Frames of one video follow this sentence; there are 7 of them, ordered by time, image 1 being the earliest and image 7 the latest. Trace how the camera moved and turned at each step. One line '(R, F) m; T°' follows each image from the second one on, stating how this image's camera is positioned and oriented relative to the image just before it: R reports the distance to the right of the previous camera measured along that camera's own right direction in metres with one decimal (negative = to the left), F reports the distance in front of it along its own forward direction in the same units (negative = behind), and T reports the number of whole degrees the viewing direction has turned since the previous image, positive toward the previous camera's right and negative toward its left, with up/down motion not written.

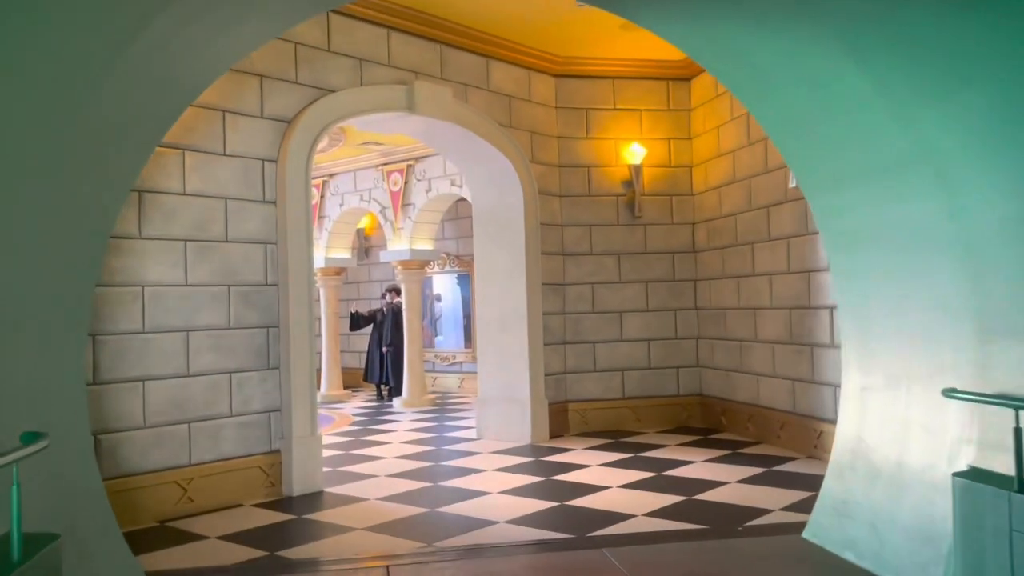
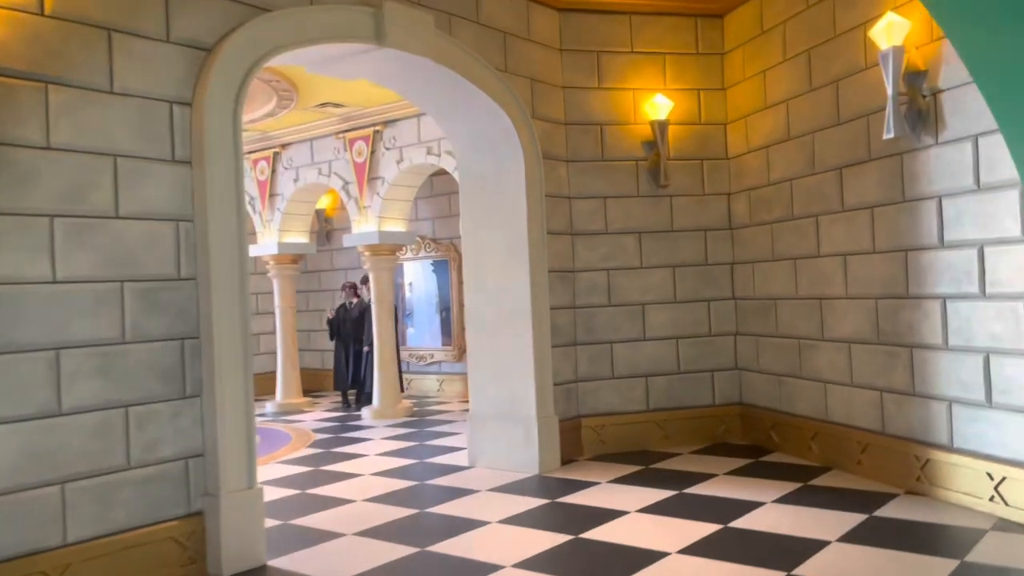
(-0.2, +1.3) m; +2°
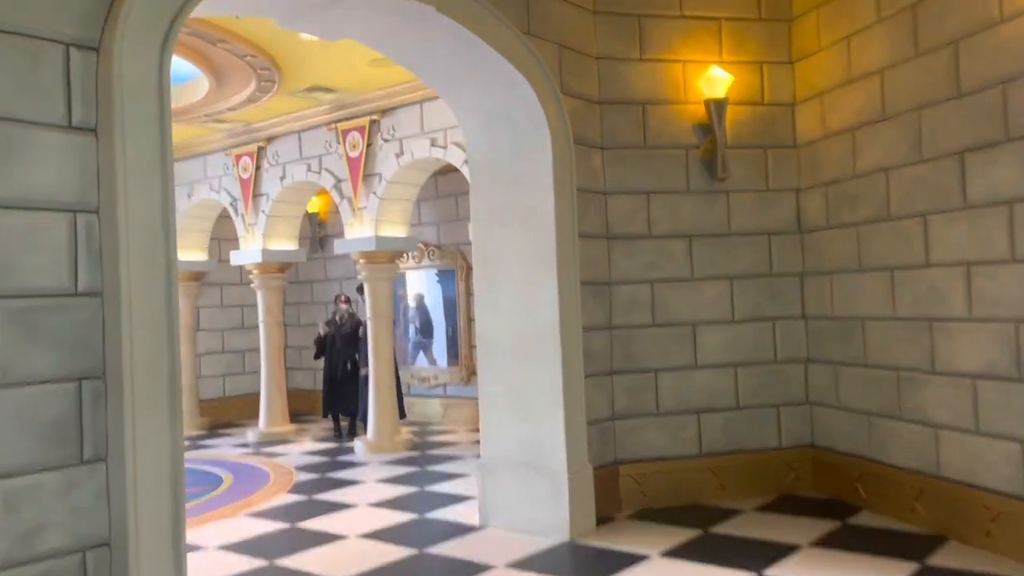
(-0.1, +1.0) m; 0°
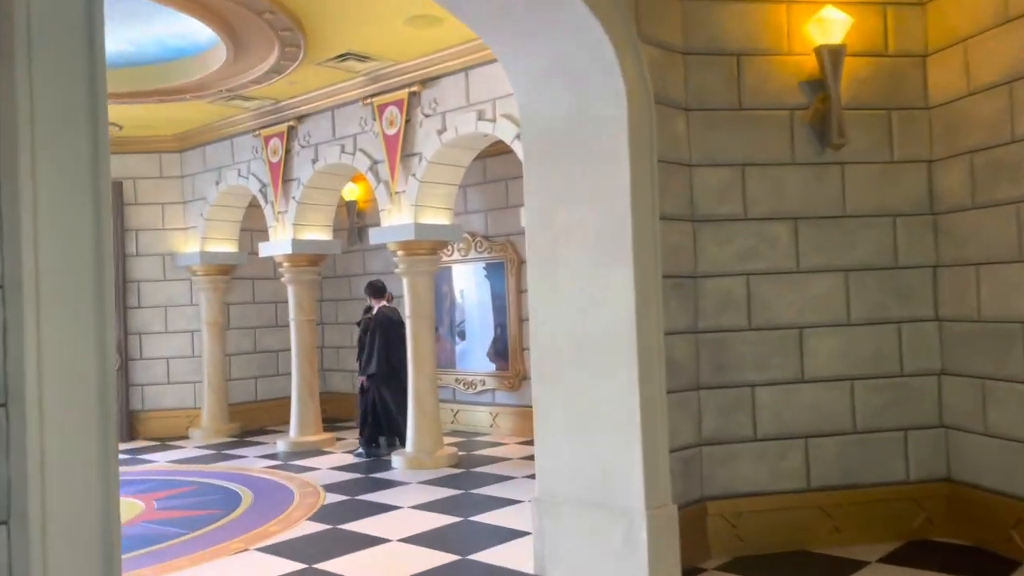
(-0.1, +0.8) m; -3°
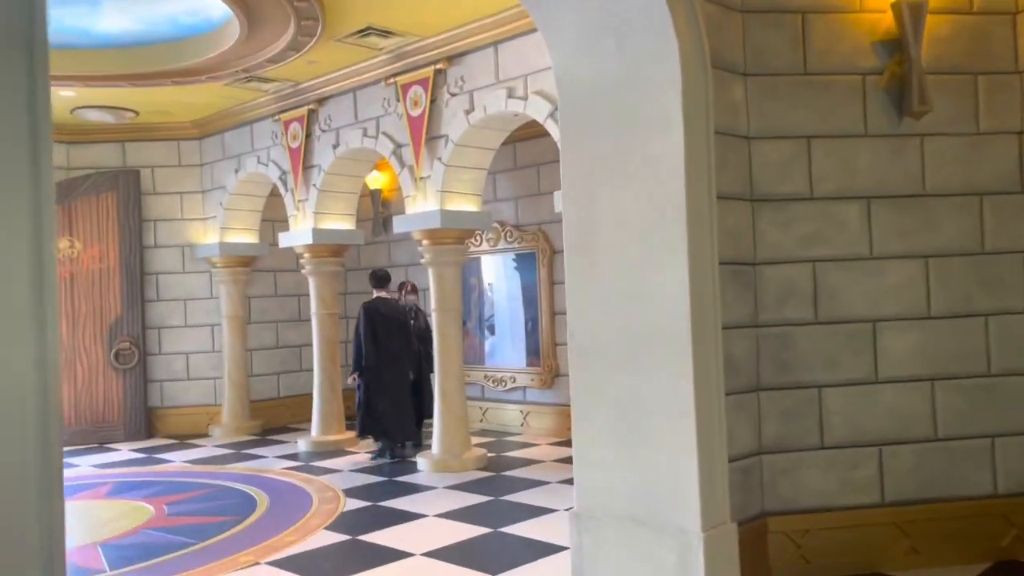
(0.0, +0.4) m; -2°
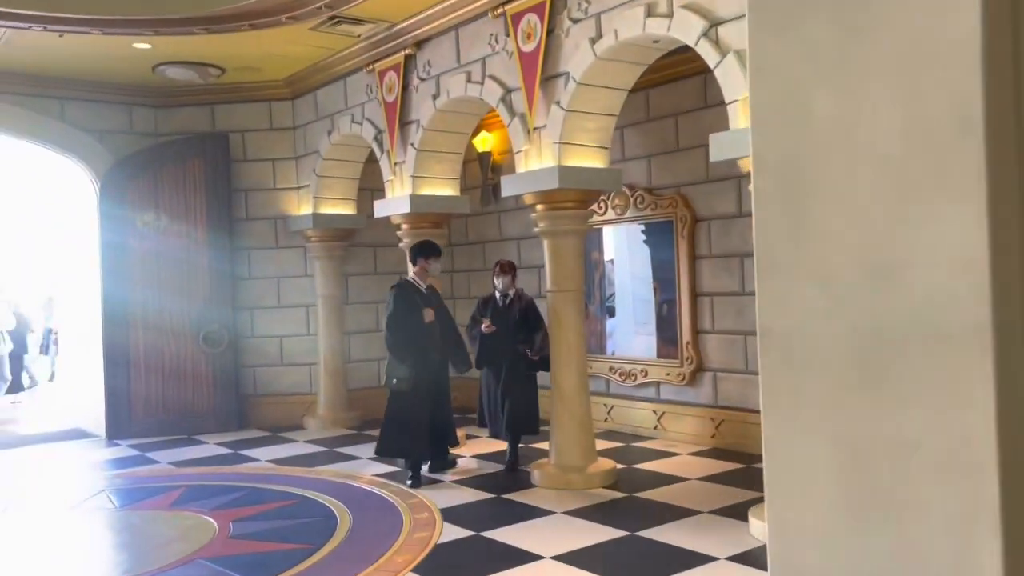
(-0.1, +1.0) m; -8°
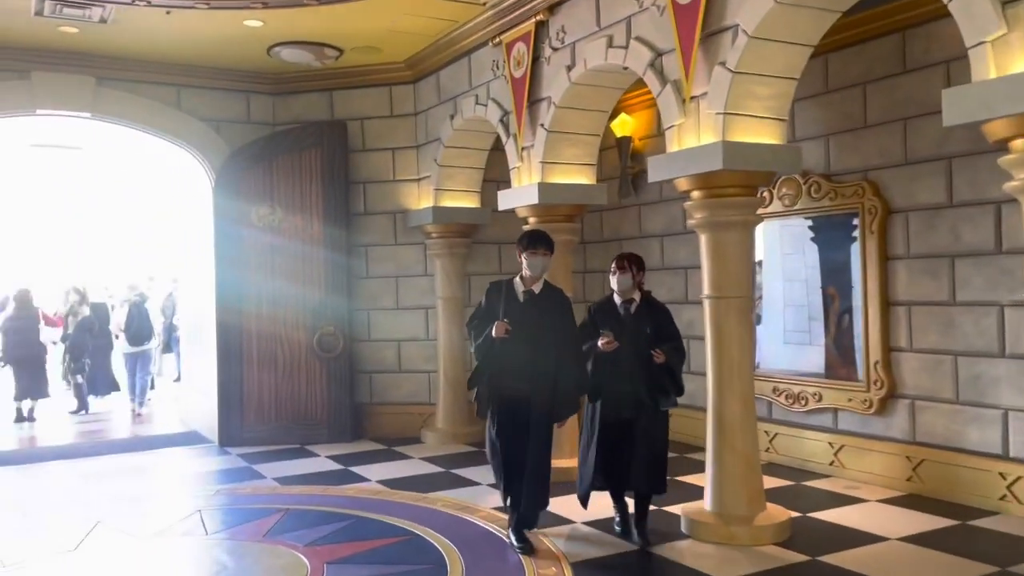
(-0.1, +0.7) m; -9°
